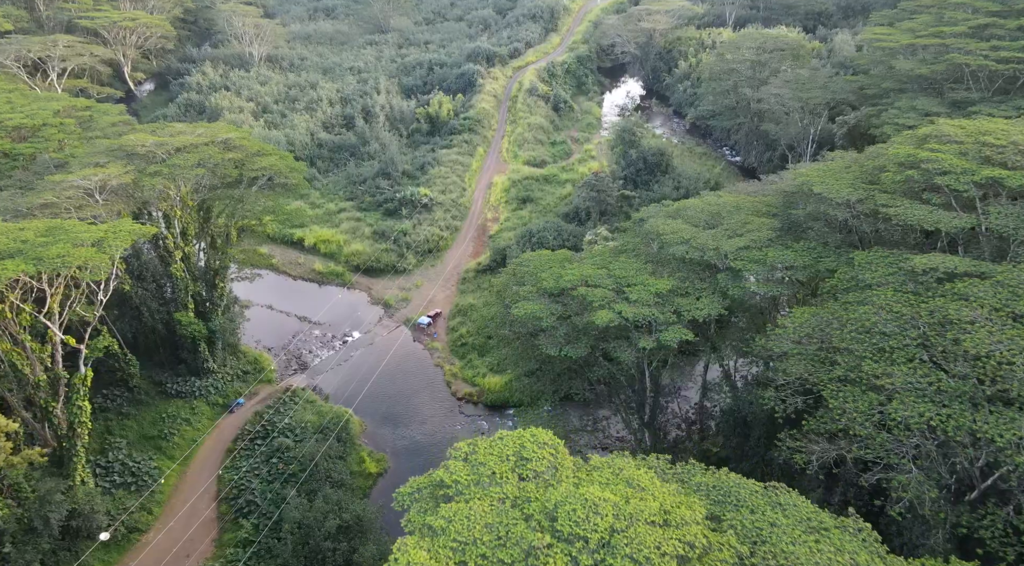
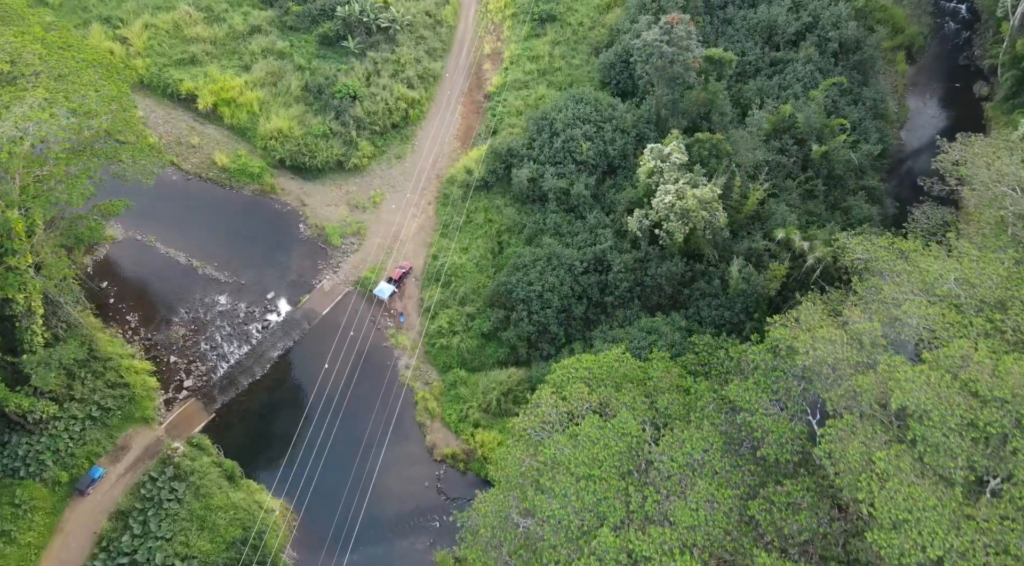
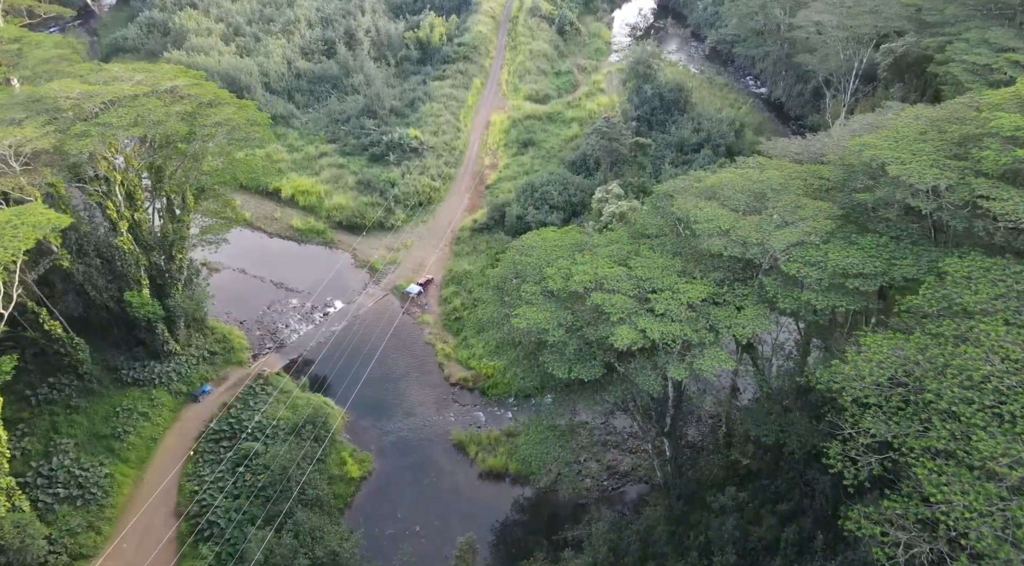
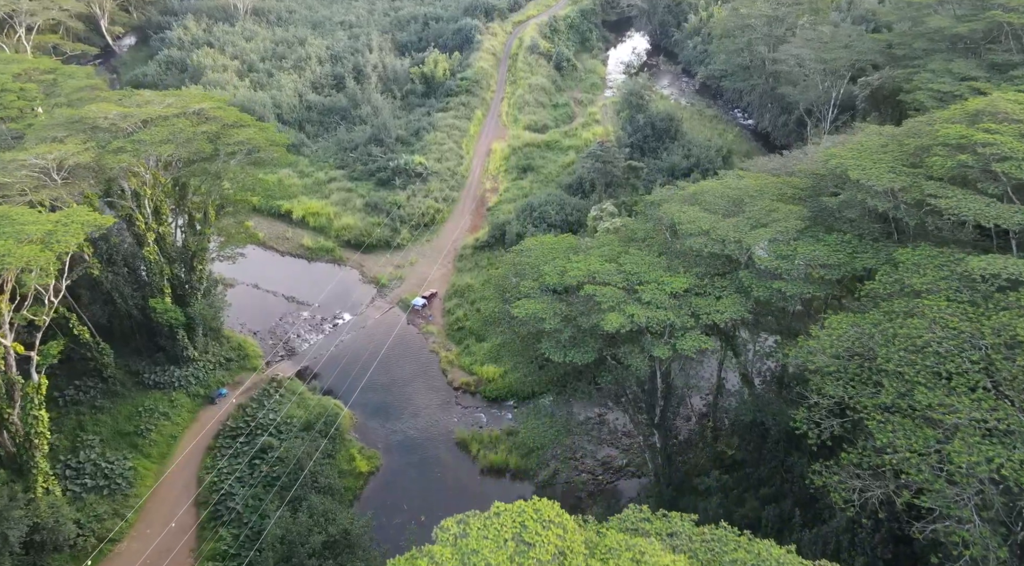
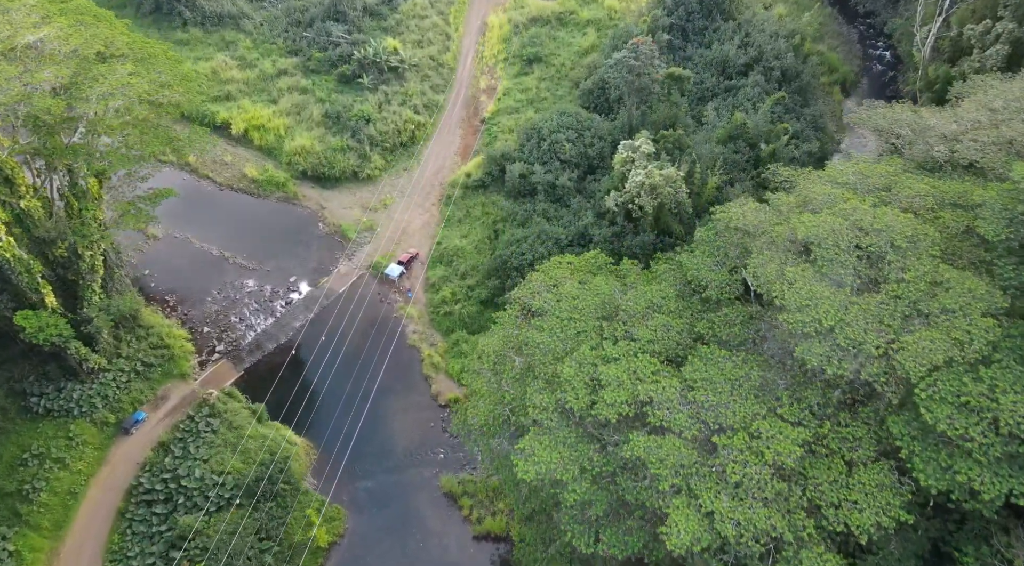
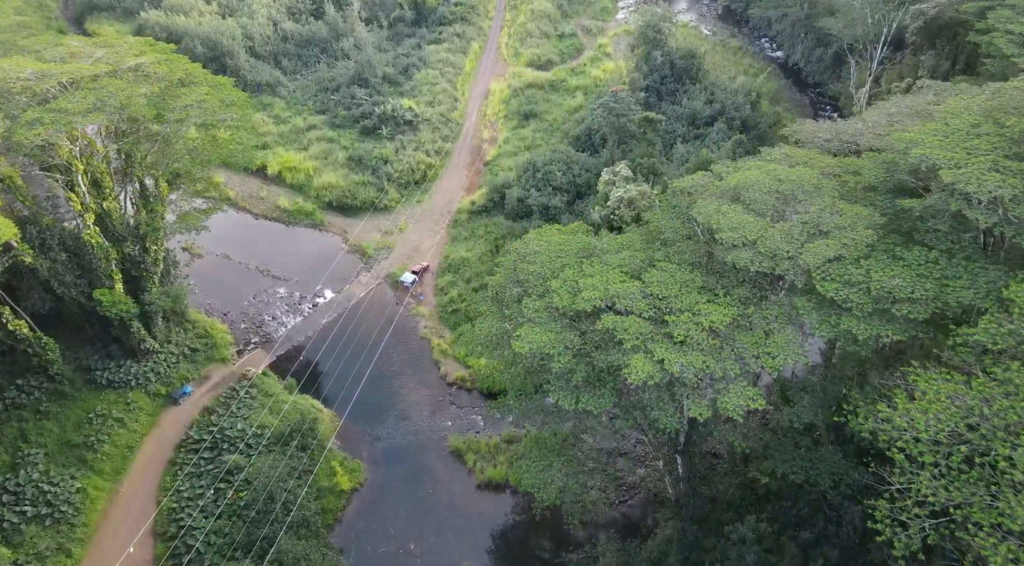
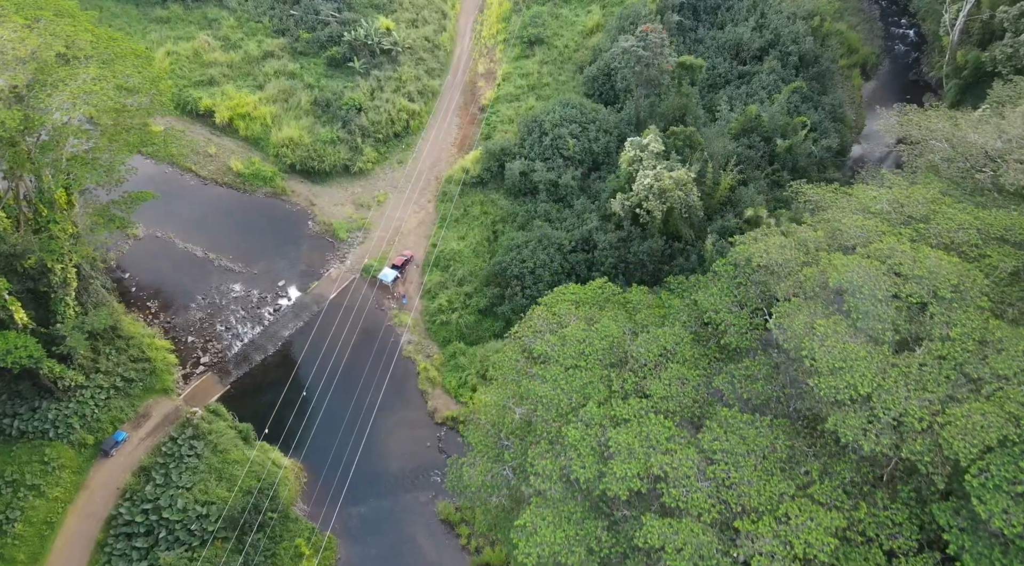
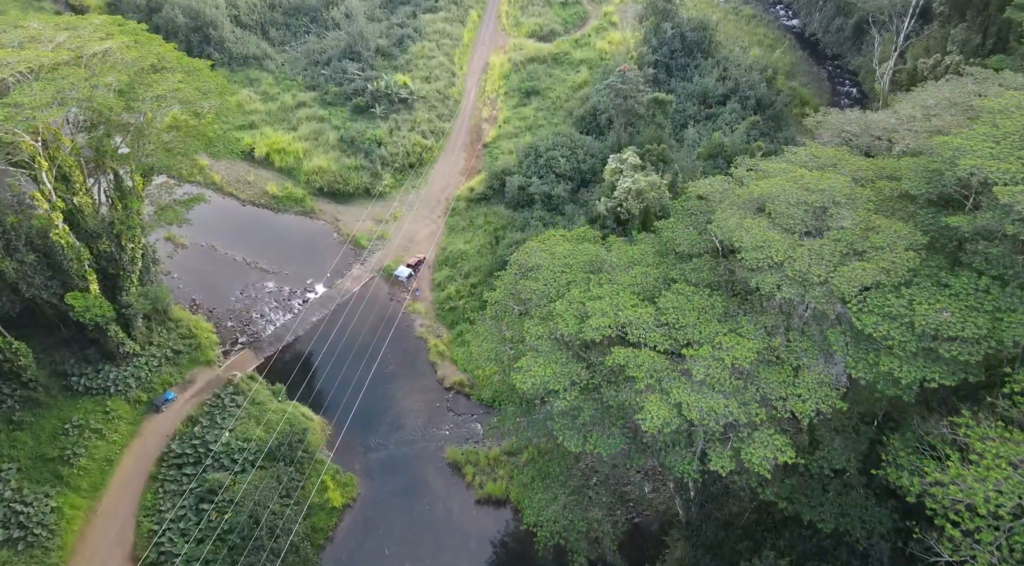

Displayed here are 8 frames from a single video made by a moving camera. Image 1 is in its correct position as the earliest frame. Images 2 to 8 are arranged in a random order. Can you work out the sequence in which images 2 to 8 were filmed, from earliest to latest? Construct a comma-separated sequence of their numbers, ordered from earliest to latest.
4, 3, 6, 8, 5, 7, 2
